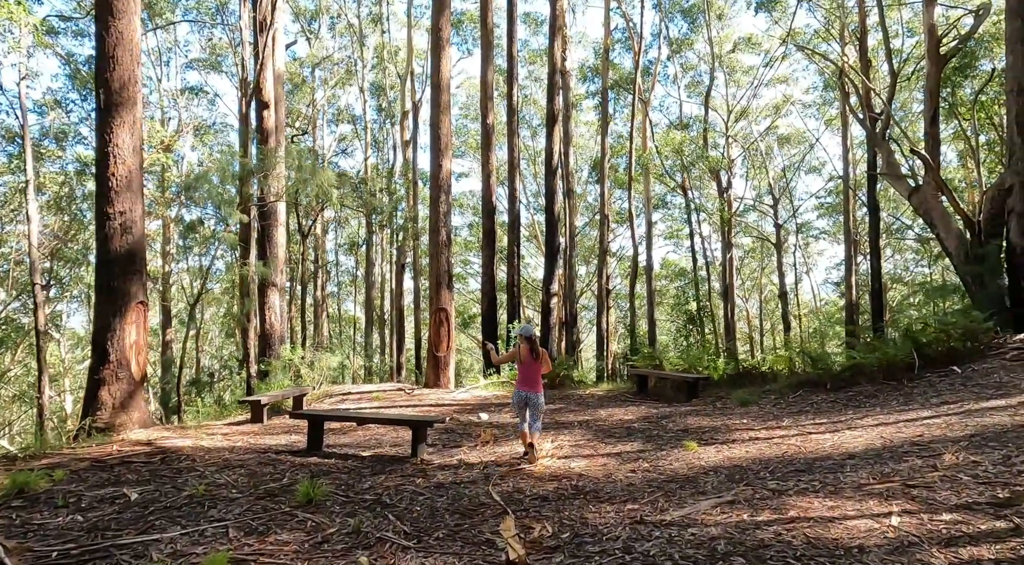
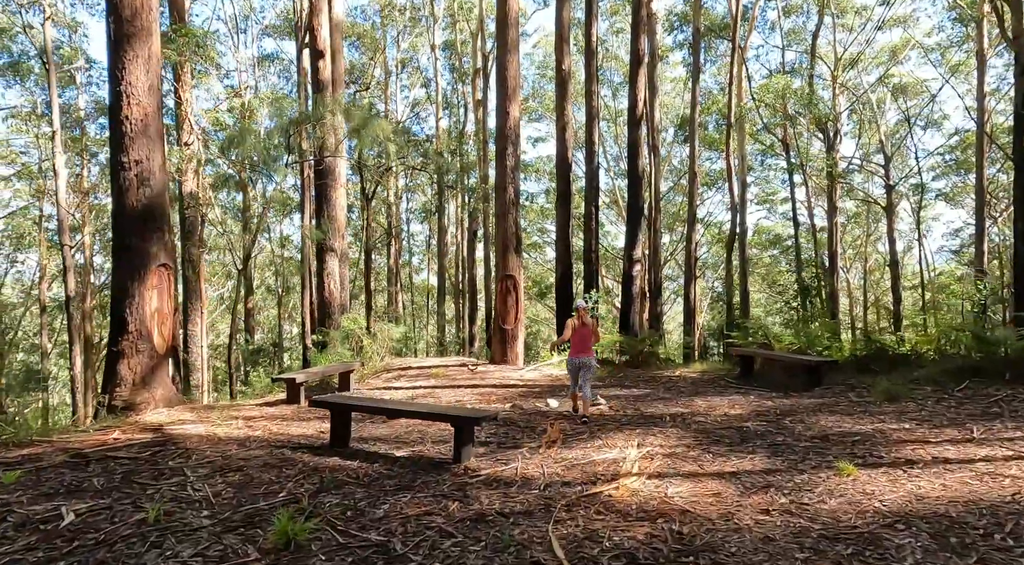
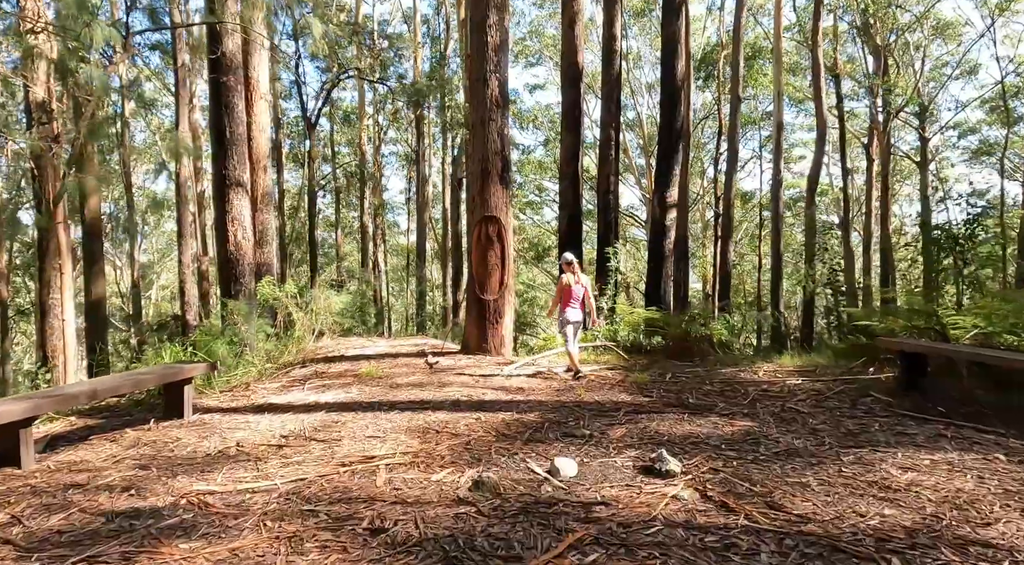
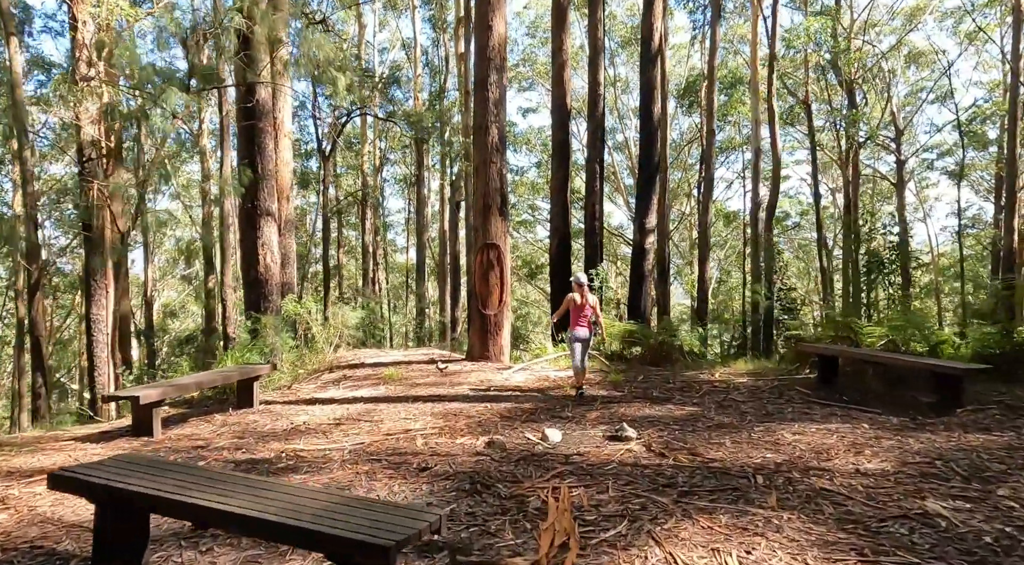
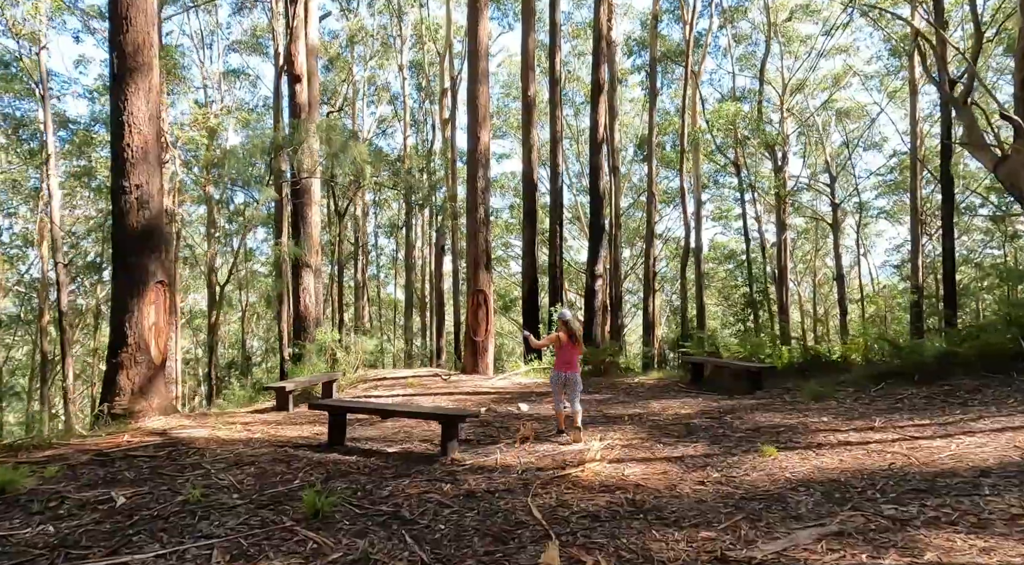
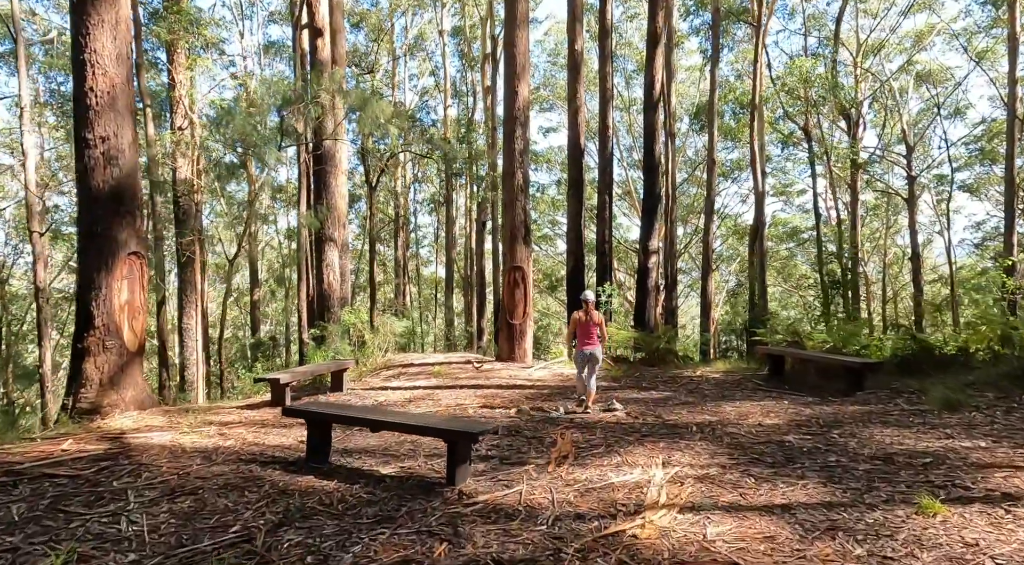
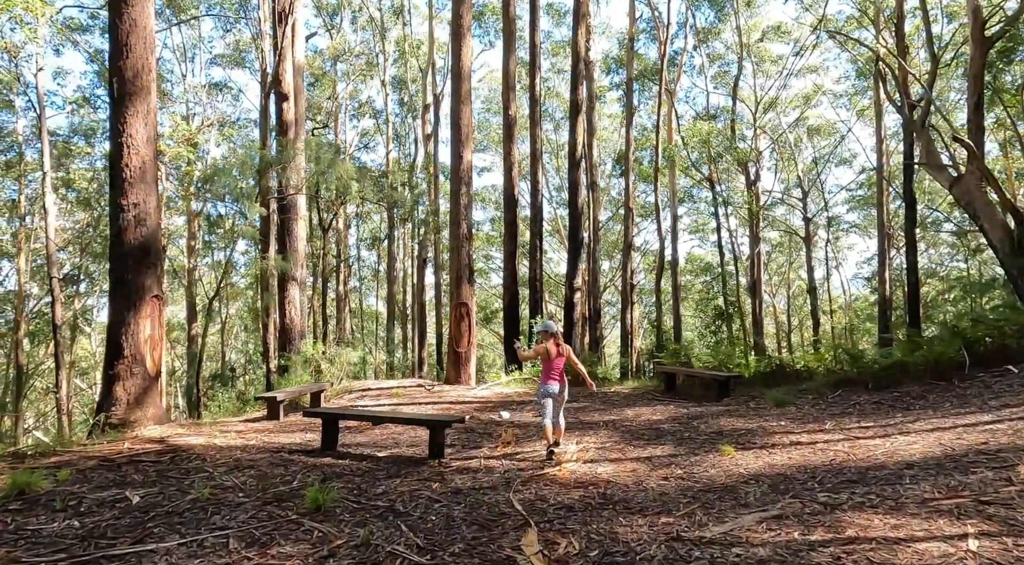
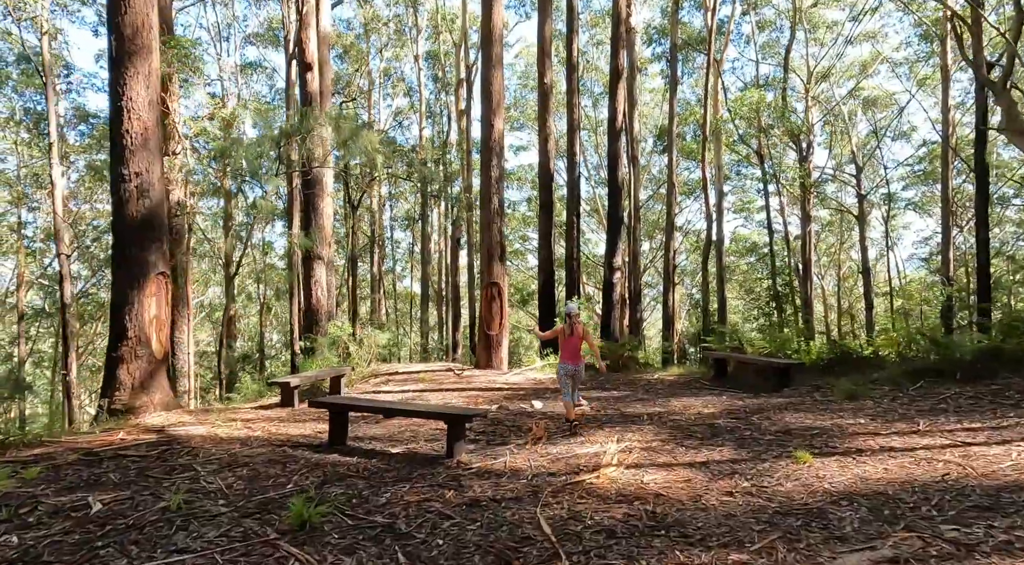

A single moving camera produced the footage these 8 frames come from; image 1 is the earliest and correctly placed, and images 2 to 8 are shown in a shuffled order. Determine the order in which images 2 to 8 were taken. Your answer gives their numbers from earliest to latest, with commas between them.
7, 5, 8, 2, 6, 4, 3
